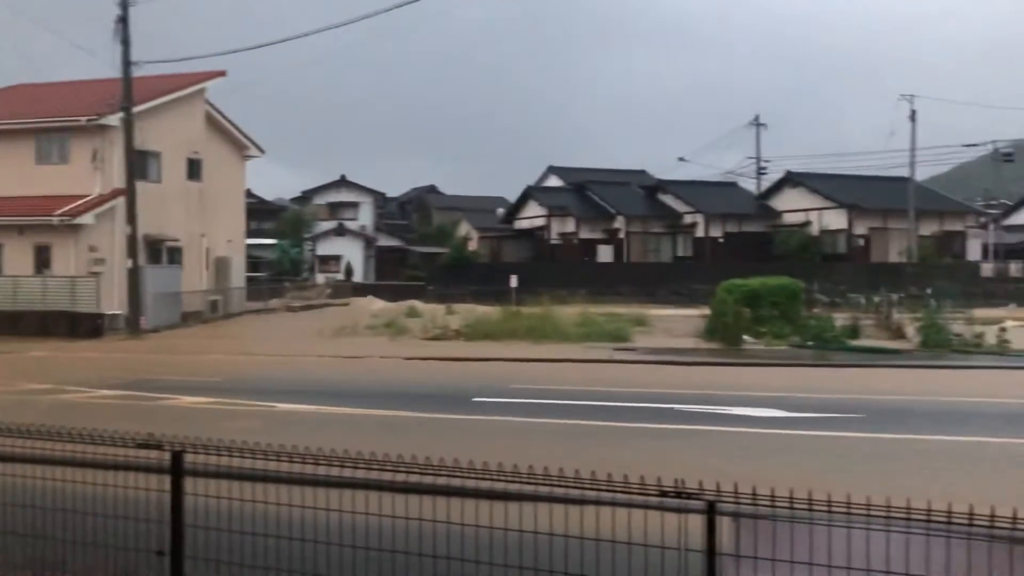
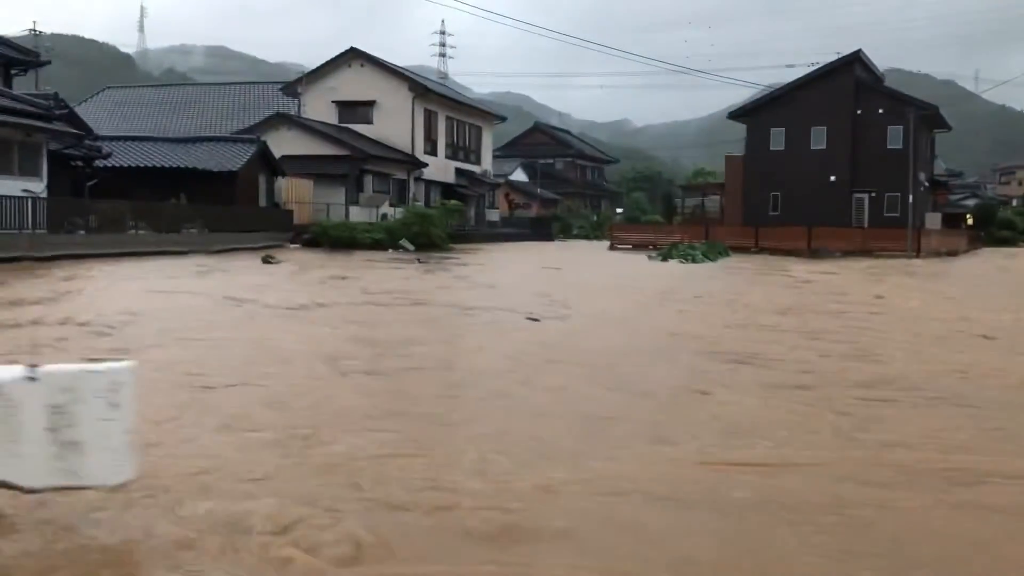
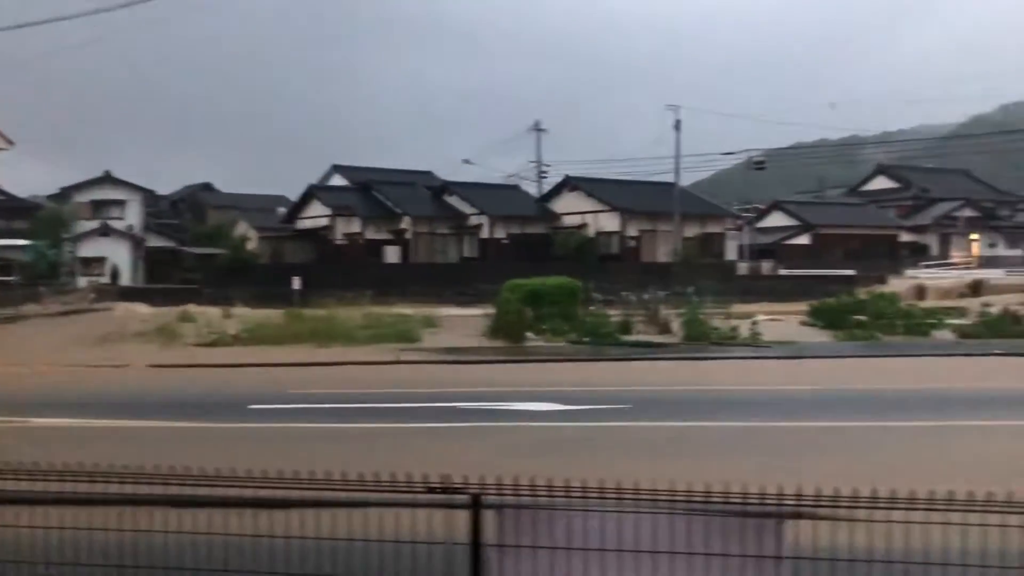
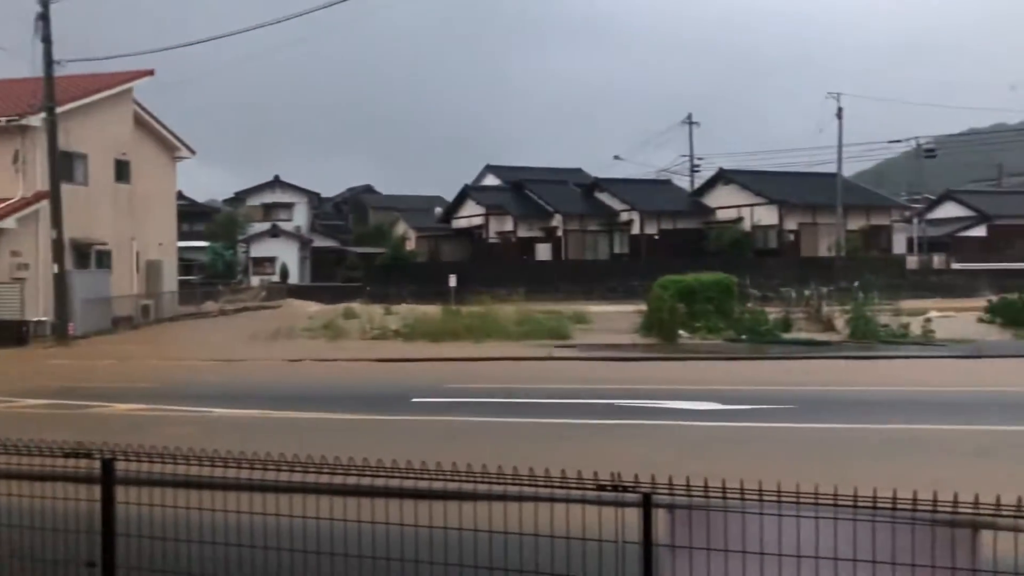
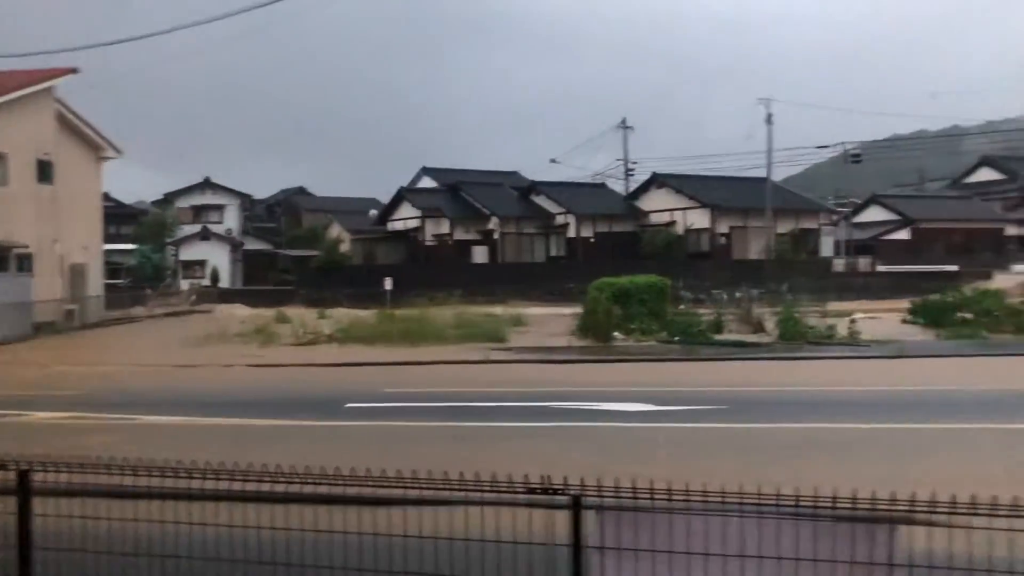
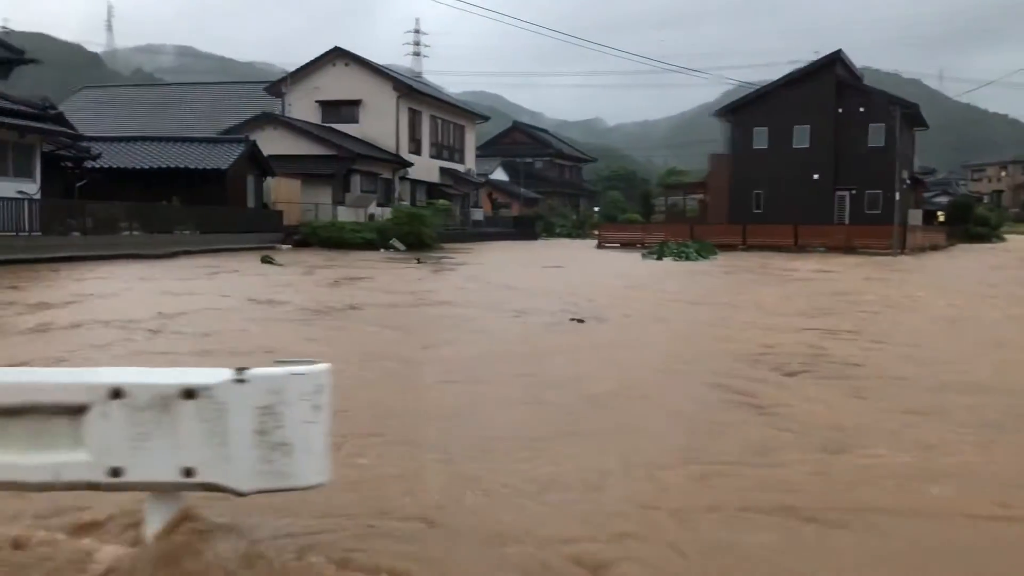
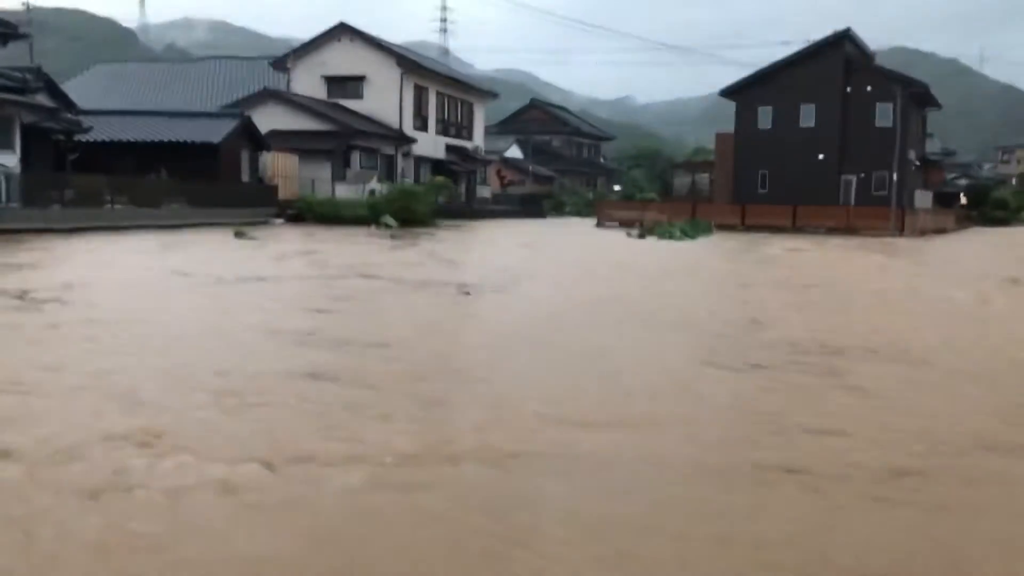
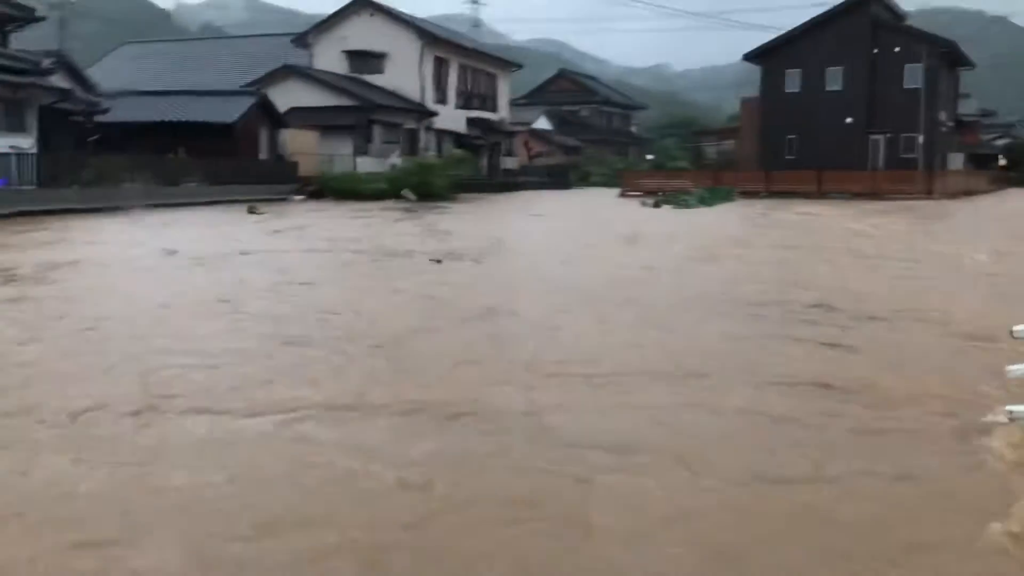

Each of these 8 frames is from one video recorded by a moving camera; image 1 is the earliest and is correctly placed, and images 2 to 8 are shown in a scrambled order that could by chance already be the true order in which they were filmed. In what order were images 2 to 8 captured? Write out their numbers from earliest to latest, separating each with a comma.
4, 5, 3, 8, 7, 2, 6
